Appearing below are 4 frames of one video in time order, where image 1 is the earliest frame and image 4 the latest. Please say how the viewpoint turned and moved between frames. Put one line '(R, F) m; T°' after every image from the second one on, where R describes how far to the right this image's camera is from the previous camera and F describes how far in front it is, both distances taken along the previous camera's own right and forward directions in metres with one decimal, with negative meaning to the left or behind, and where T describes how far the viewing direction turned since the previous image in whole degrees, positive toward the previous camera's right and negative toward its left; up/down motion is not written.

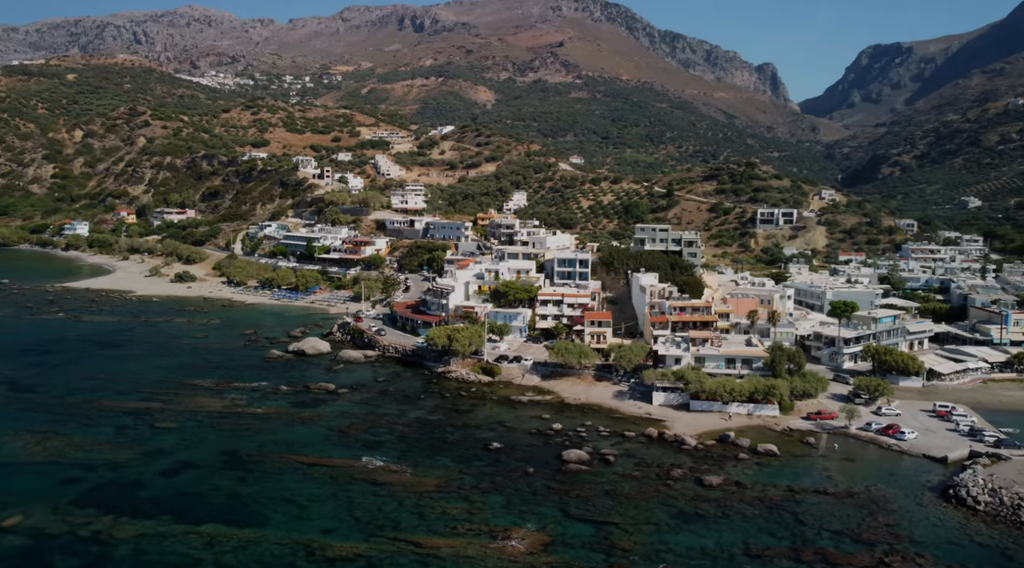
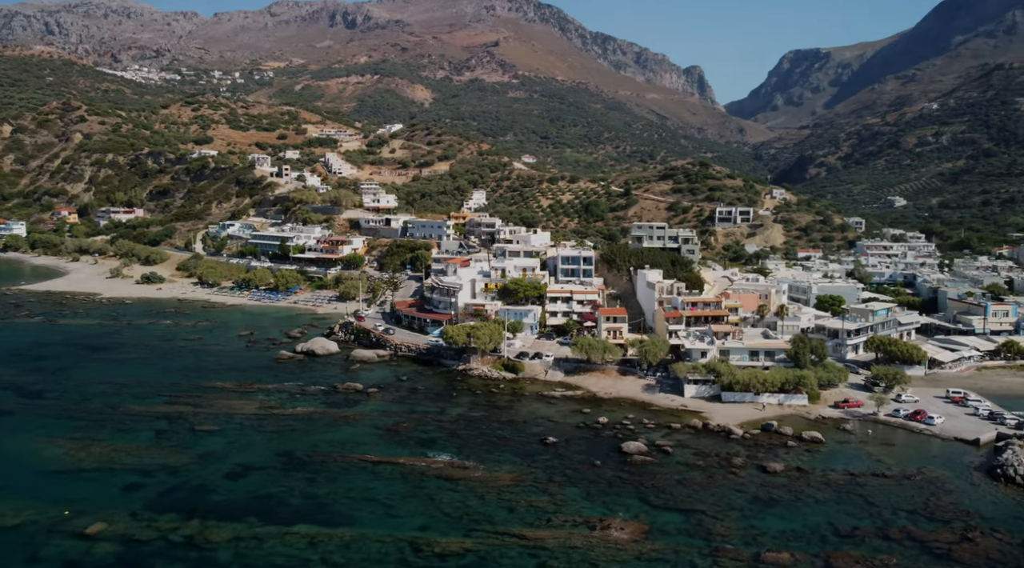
(-5.9, -0.3) m; +5°
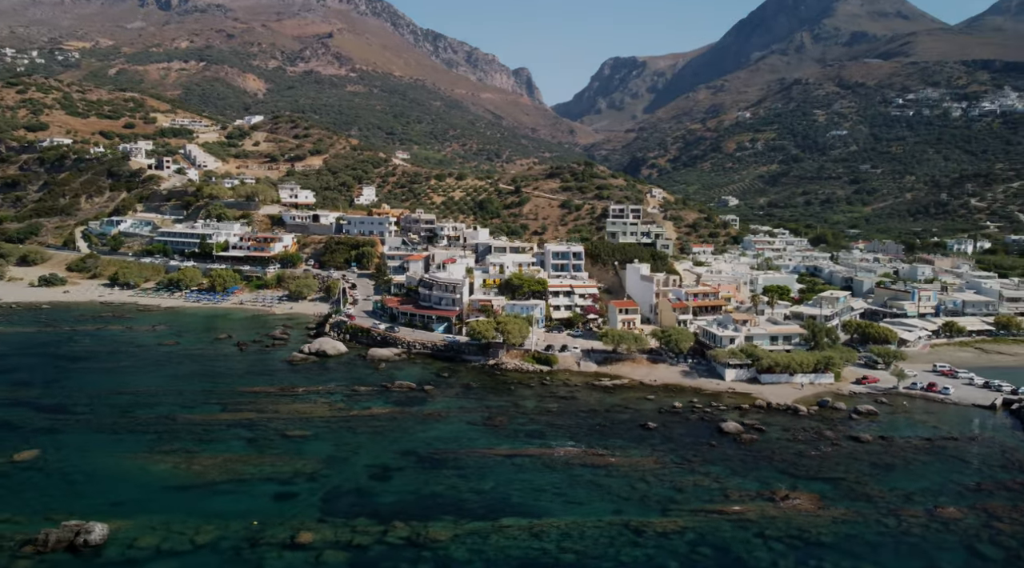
(-13.5, +0.5) m; +13°
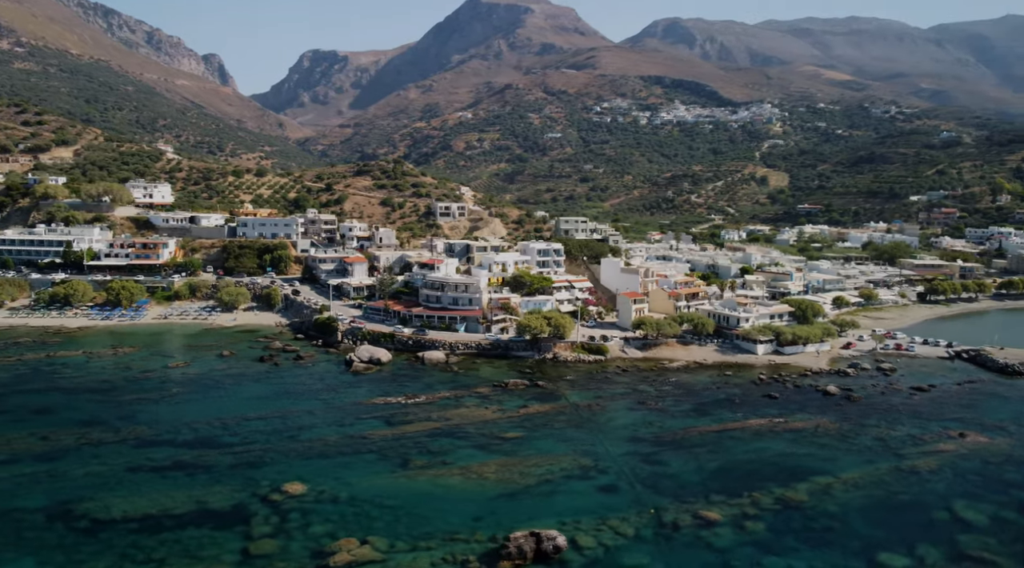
(-24.1, +2.7) m; +22°
